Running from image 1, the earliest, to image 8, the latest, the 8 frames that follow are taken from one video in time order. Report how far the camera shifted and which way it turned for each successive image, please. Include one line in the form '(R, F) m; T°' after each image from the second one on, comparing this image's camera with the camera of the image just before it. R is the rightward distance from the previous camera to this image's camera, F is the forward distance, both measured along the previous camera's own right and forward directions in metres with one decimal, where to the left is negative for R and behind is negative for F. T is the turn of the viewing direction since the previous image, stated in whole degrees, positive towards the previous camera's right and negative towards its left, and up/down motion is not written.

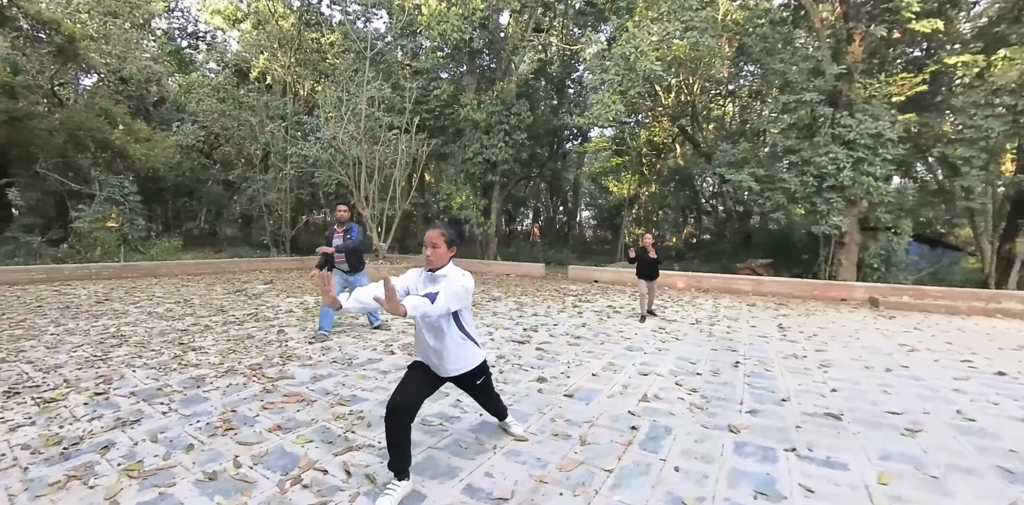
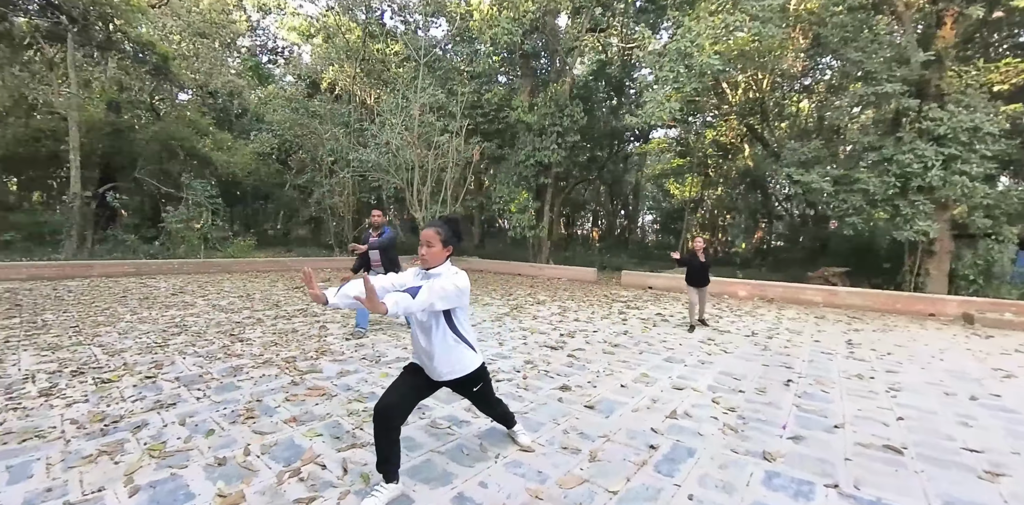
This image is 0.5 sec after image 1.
(+0.3, +0.1) m; -8°
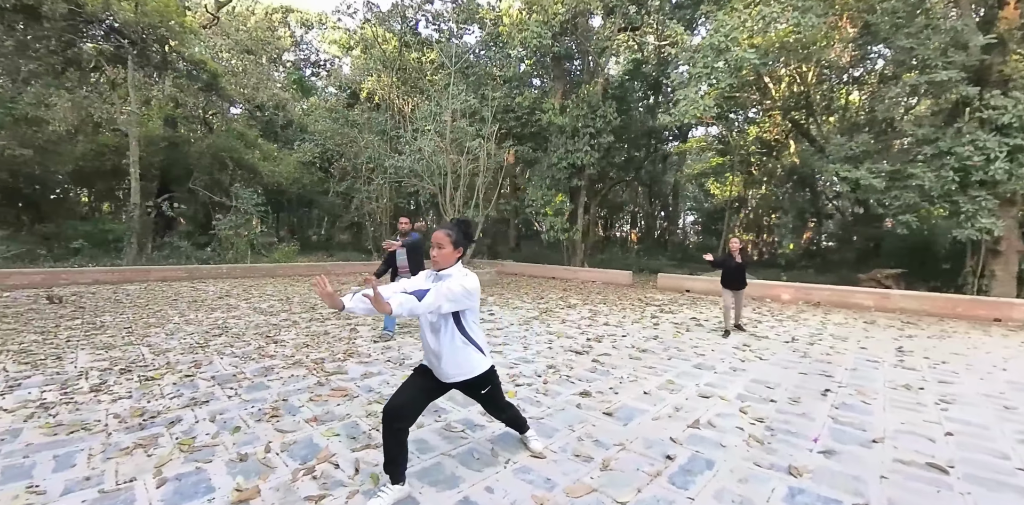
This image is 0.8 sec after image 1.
(+0.1, 0.0) m; -5°
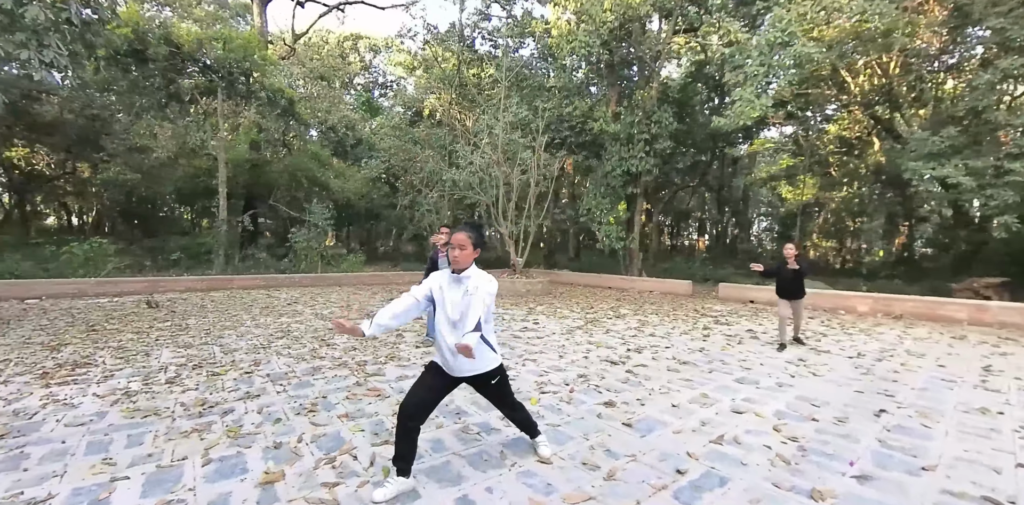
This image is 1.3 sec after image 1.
(+0.3, -0.1) m; -8°
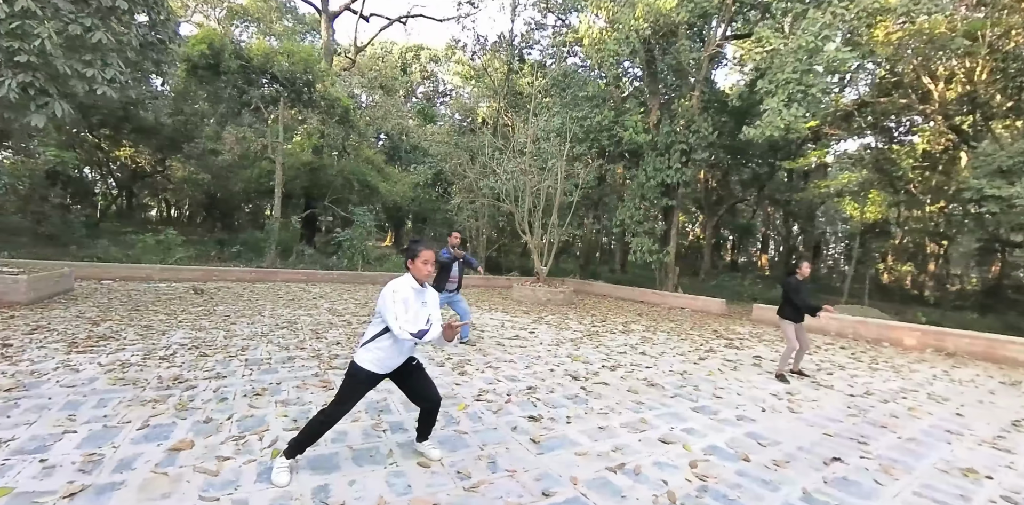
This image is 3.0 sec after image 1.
(+0.9, 0.0) m; -8°
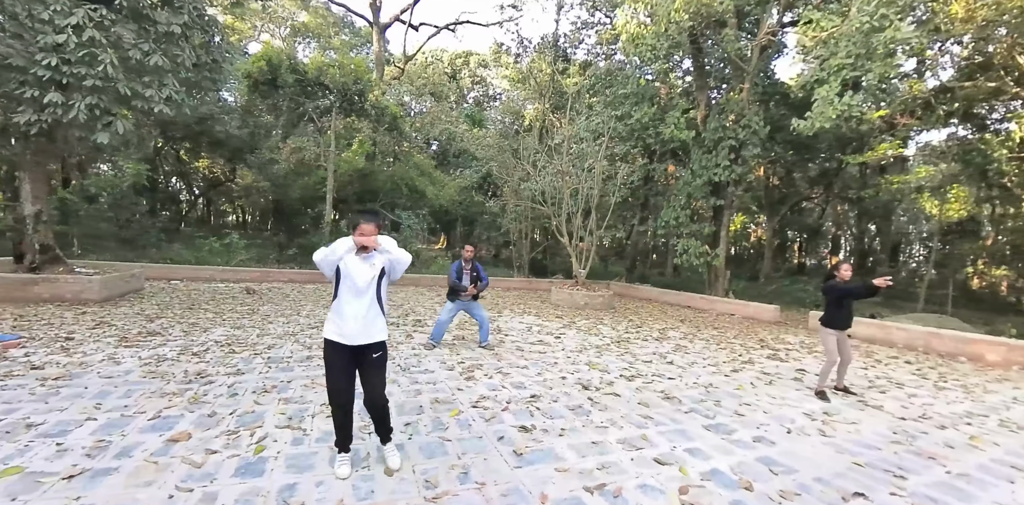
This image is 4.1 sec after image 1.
(+0.4, +0.1) m; -7°
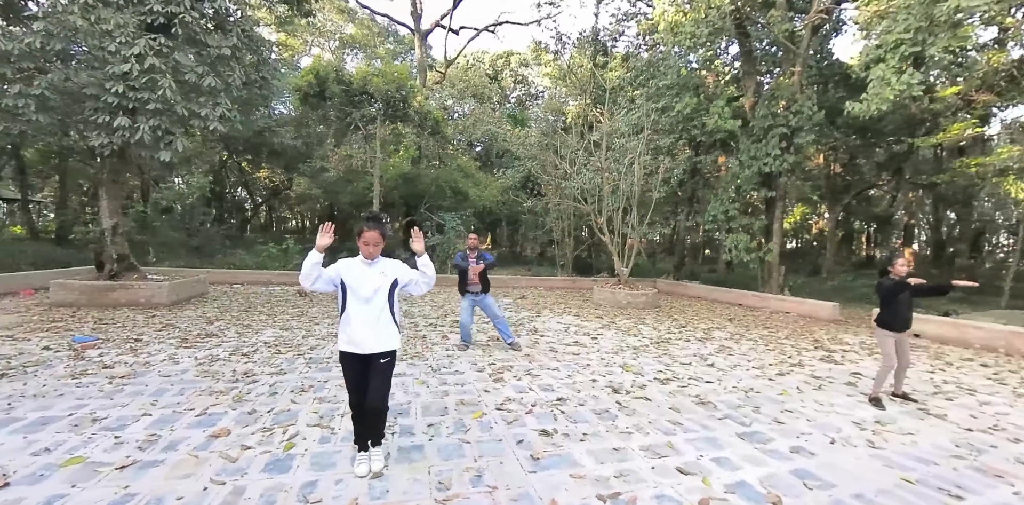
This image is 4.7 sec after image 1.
(+0.2, 0.0) m; -6°
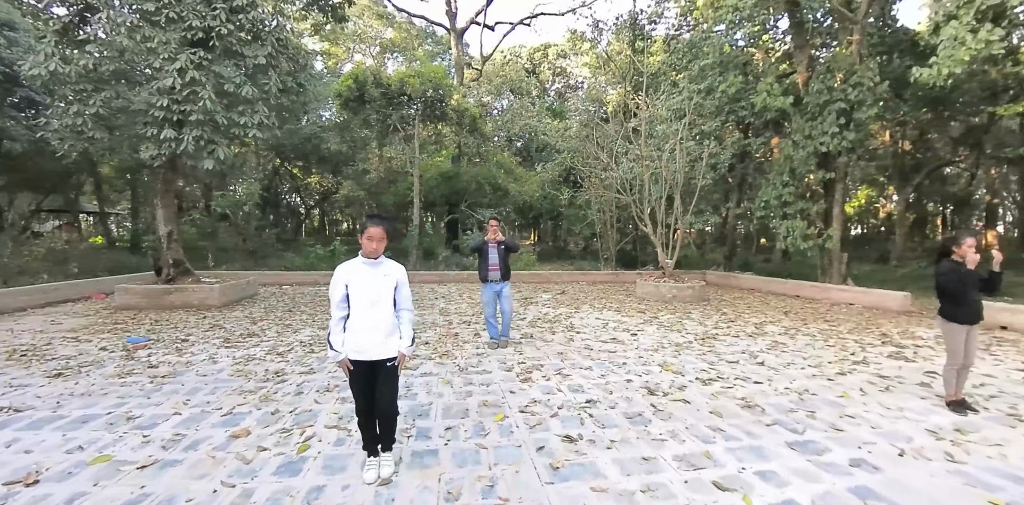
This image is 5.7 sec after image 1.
(+0.2, +0.2) m; -6°
